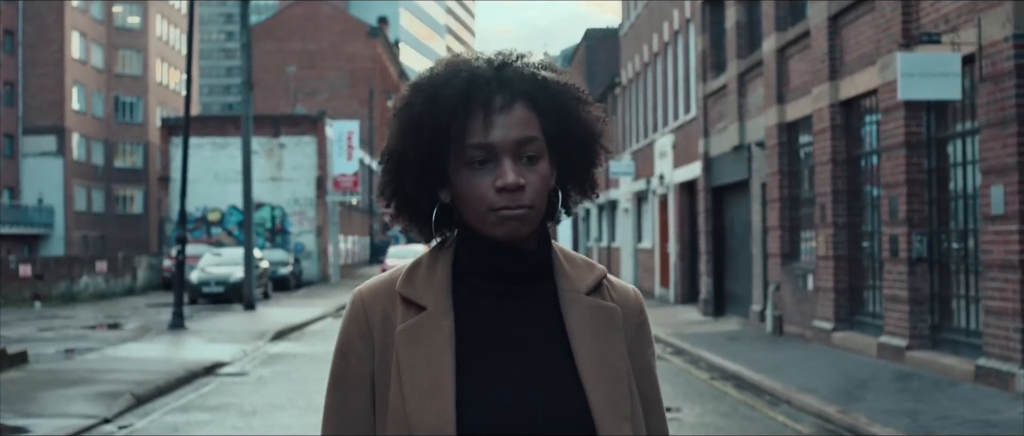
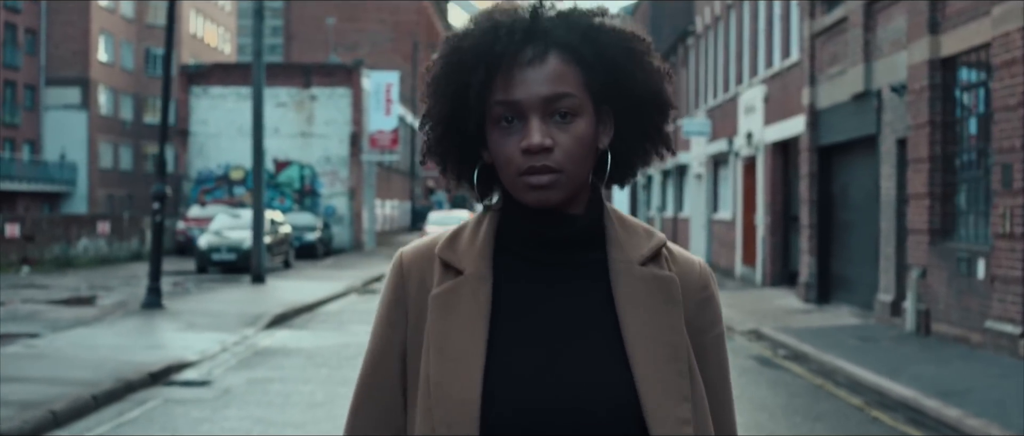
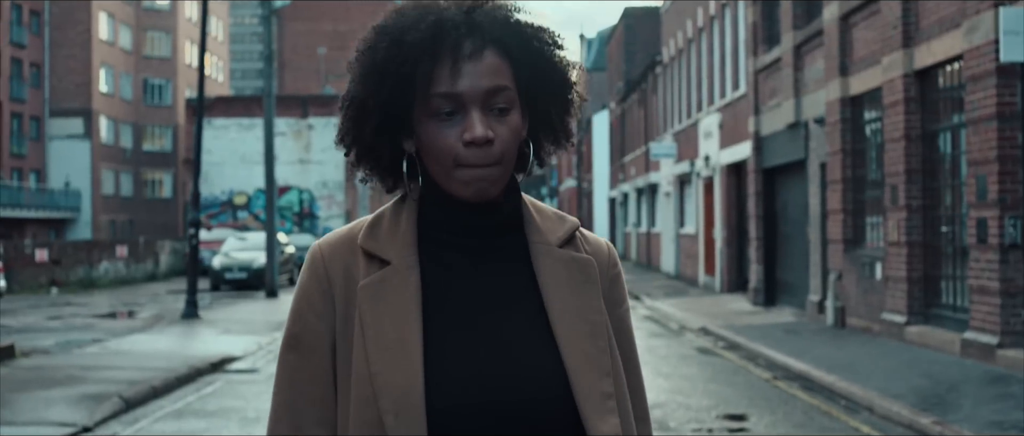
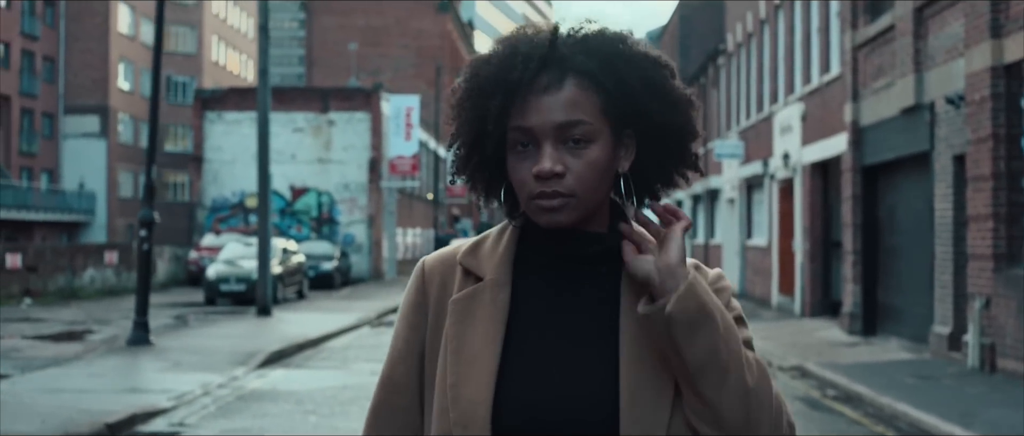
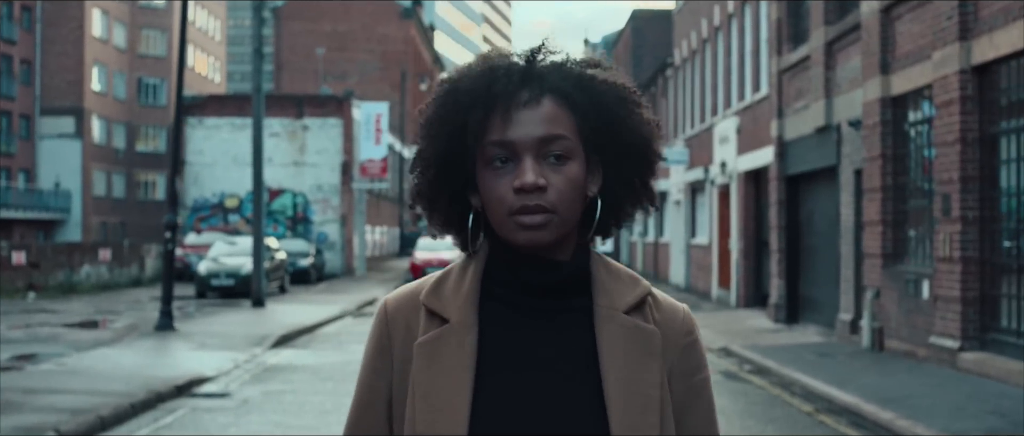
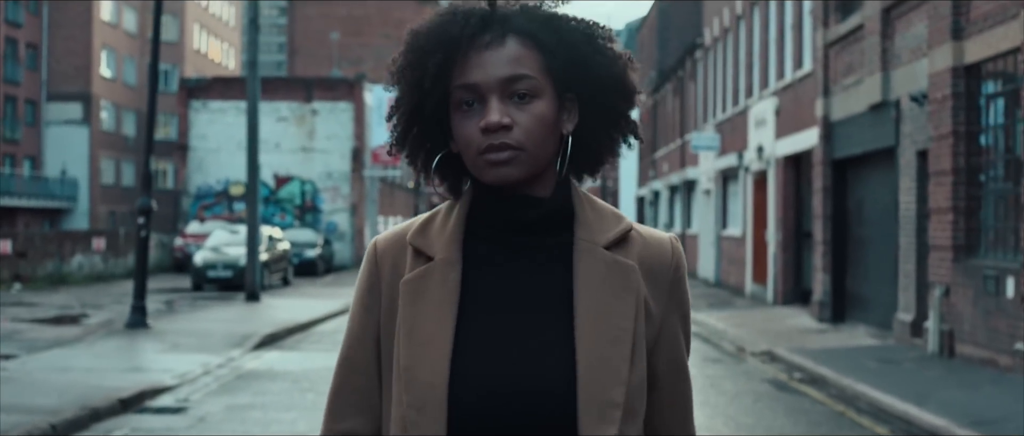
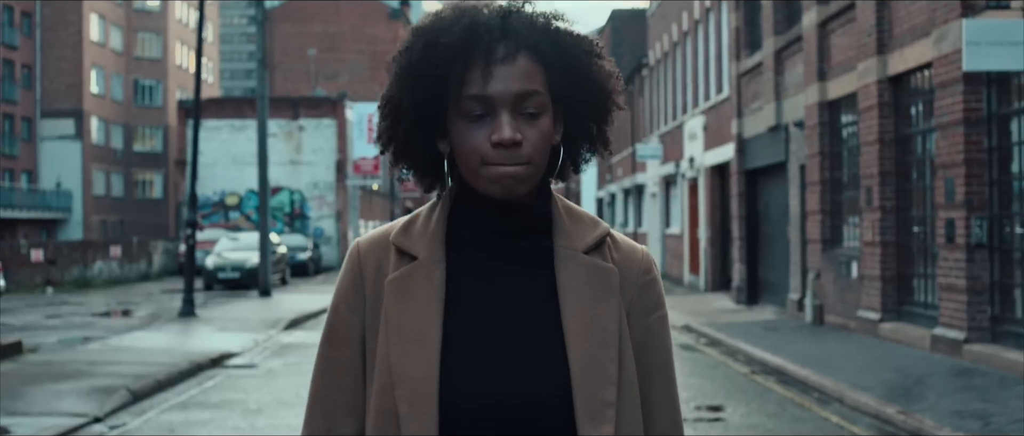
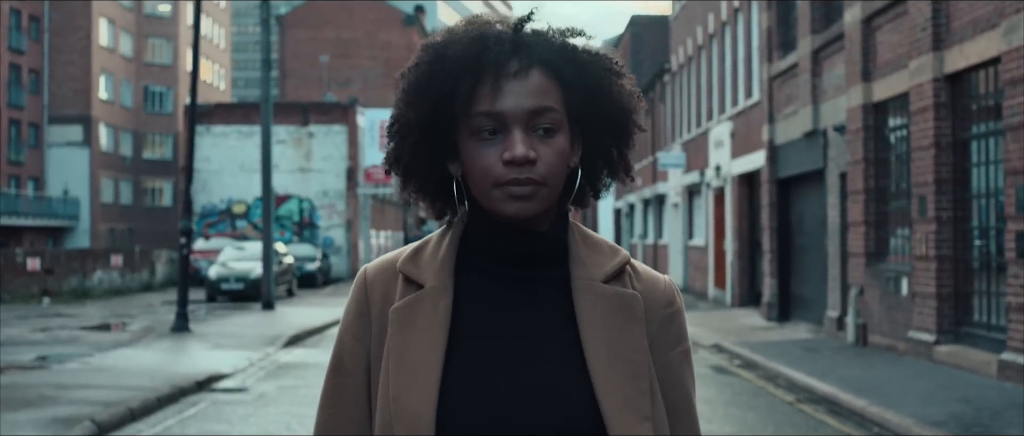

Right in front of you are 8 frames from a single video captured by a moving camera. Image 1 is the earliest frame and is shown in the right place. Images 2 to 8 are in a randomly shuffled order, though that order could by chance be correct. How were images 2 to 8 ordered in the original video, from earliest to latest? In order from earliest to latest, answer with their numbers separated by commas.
7, 3, 8, 5, 2, 6, 4
